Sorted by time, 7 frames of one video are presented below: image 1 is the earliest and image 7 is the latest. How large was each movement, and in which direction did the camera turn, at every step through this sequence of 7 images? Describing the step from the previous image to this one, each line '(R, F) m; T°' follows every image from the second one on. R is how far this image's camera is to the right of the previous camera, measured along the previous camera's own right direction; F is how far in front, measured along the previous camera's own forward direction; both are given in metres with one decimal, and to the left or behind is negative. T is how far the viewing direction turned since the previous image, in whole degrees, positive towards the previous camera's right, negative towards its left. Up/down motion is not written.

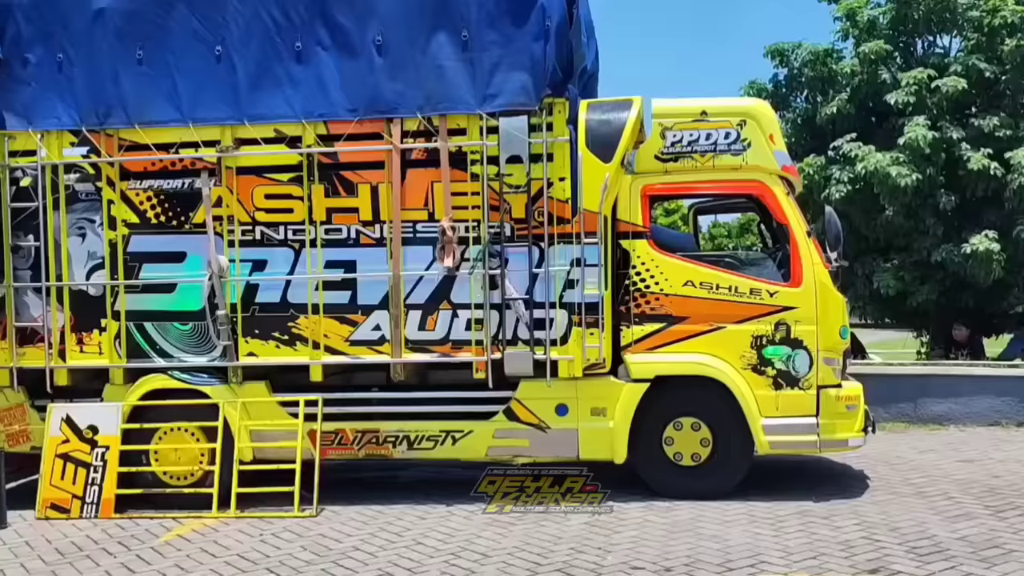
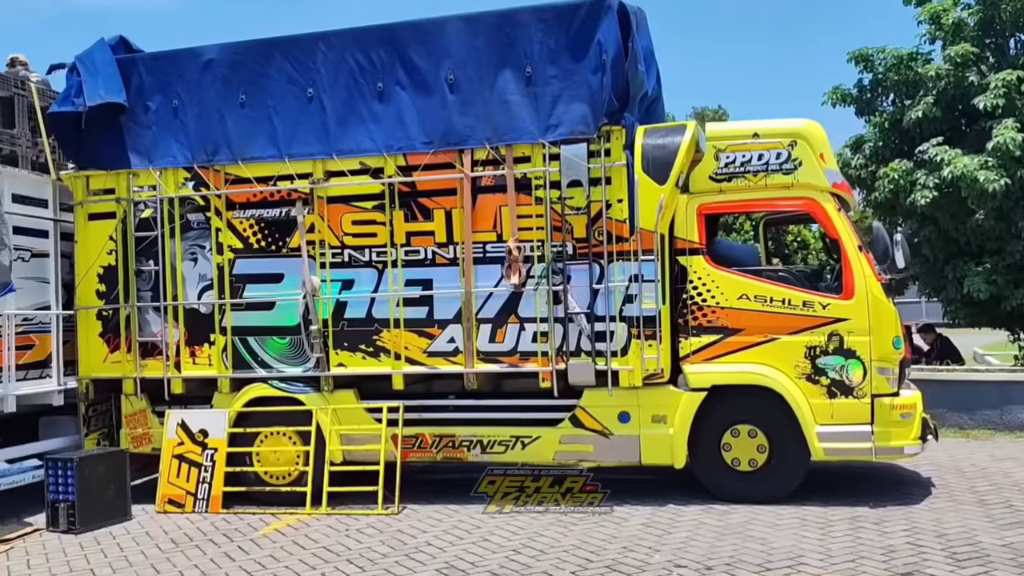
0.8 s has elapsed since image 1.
(+0.5, -0.5) m; -7°
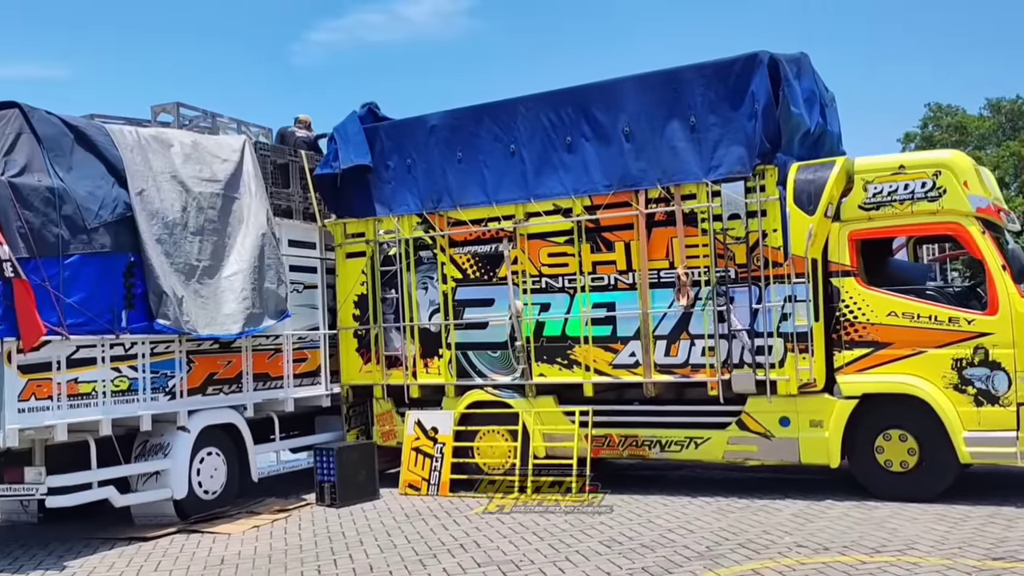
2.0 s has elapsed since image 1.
(+0.9, -1.3) m; -15°
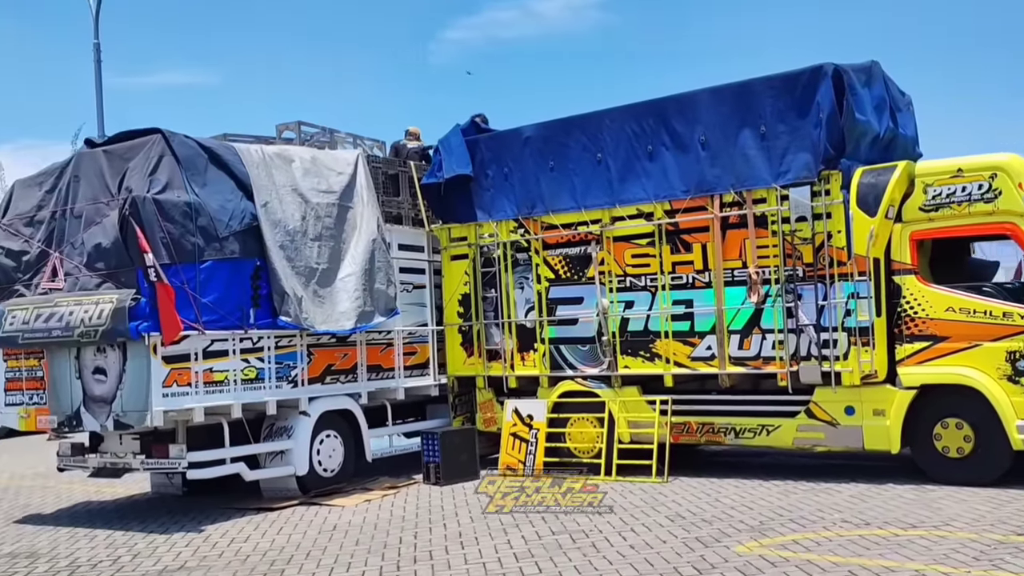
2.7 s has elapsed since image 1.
(+0.5, -0.9) m; -8°
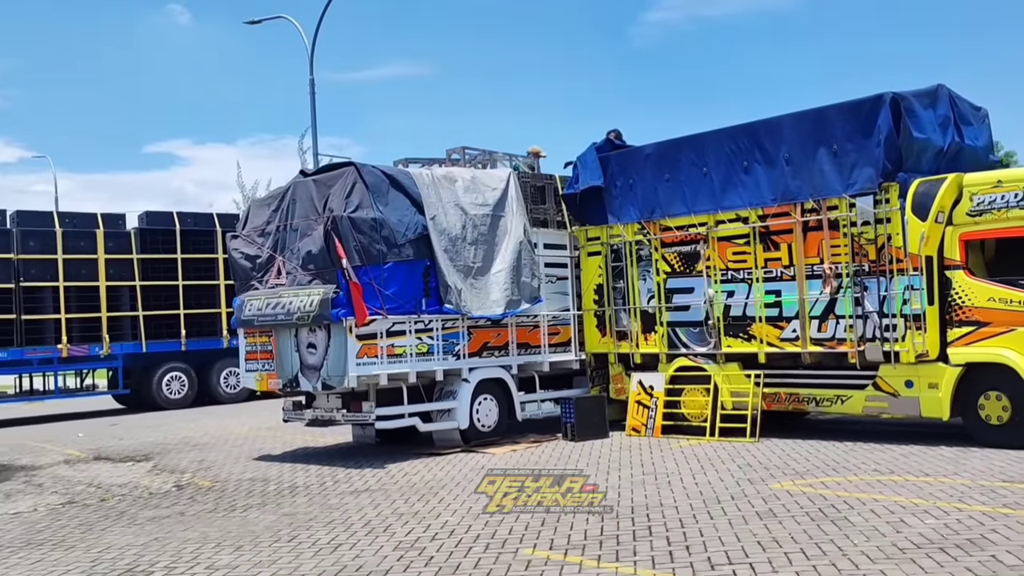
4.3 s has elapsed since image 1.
(+1.0, -2.4) m; -11°
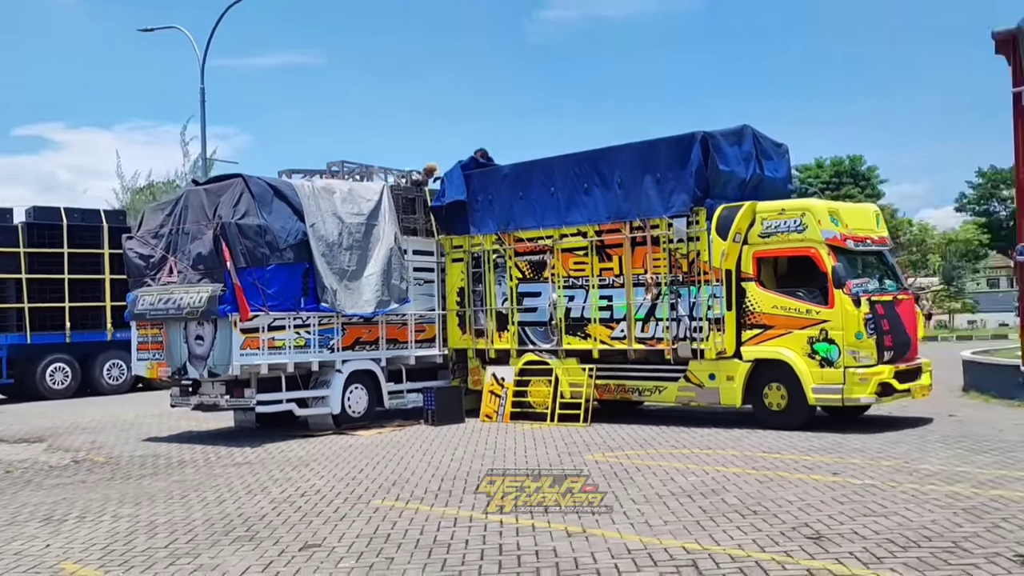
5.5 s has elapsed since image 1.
(+0.3, -1.8) m; +6°
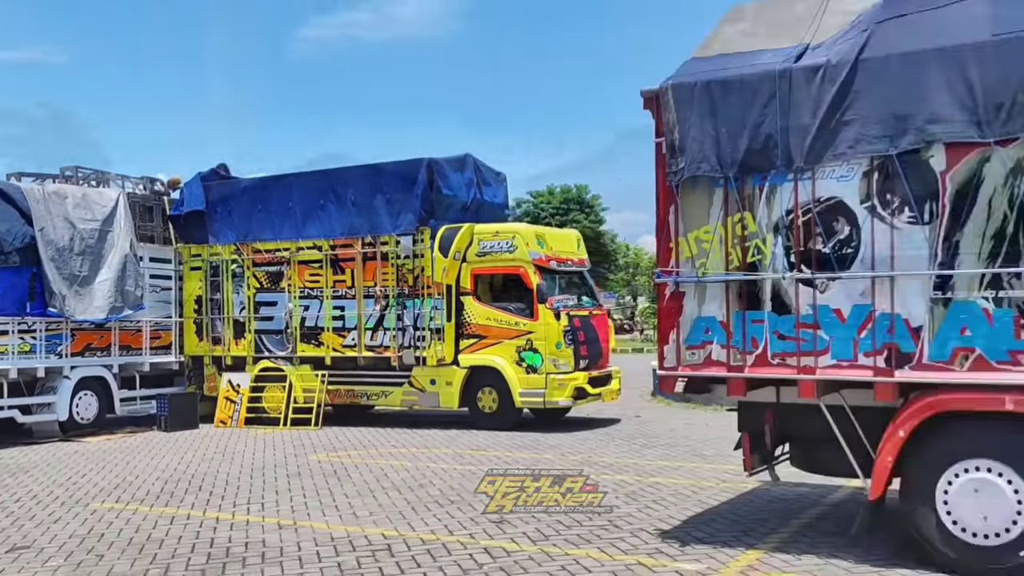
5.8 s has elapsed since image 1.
(+0.3, -0.9) m; +13°
